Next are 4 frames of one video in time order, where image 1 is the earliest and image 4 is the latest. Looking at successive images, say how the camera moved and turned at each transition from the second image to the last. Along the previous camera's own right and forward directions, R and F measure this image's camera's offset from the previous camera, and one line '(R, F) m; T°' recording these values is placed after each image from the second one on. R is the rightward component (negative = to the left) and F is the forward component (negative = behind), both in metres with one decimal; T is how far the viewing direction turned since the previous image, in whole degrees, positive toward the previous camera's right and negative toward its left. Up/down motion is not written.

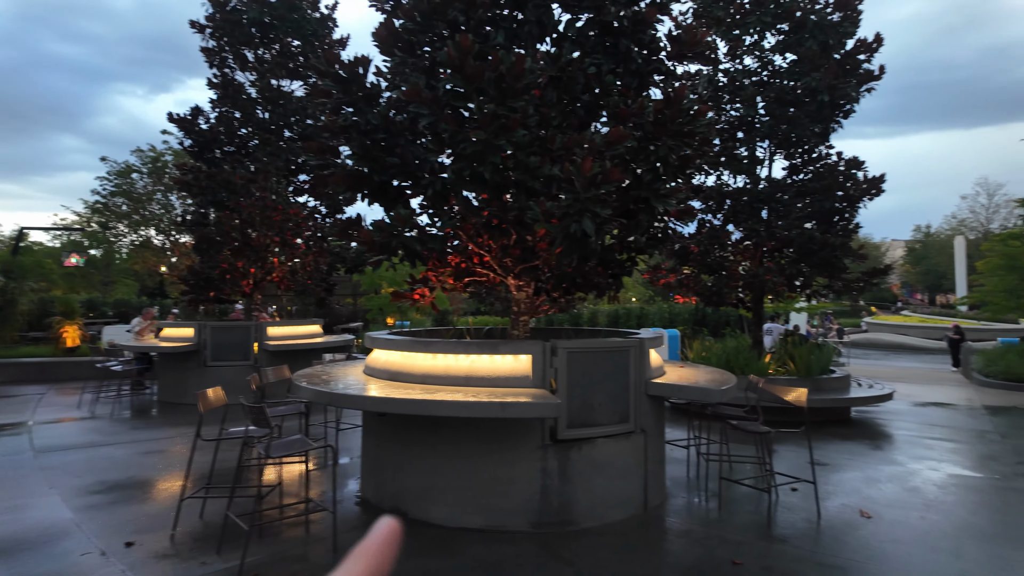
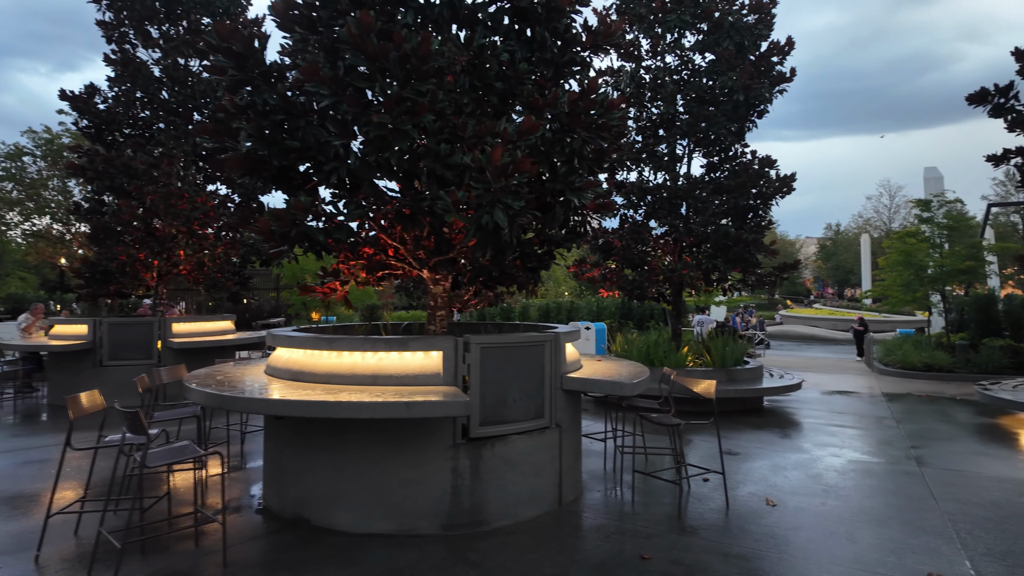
(+0.2, +0.2) m; +6°
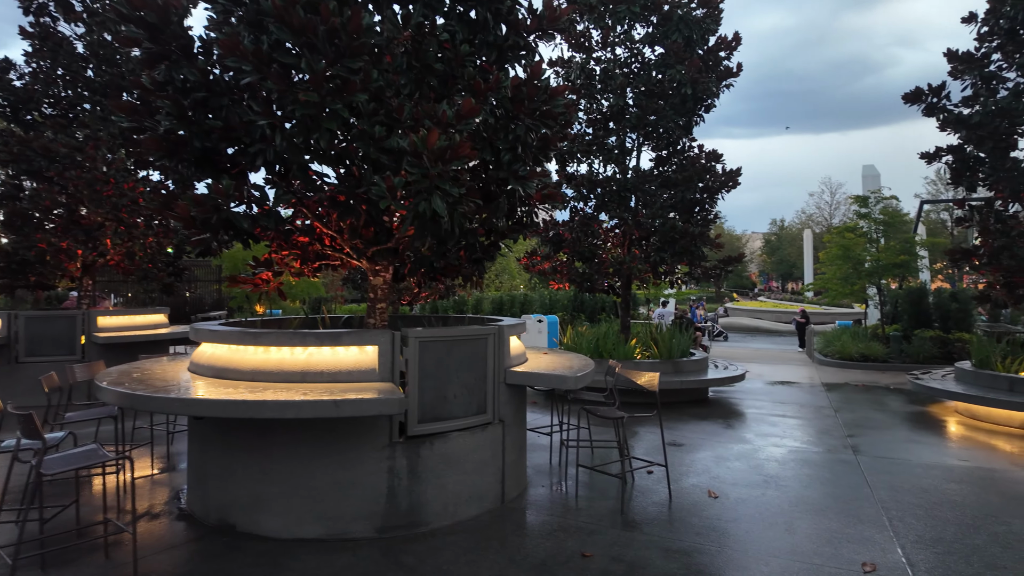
(+0.1, +0.2) m; +4°
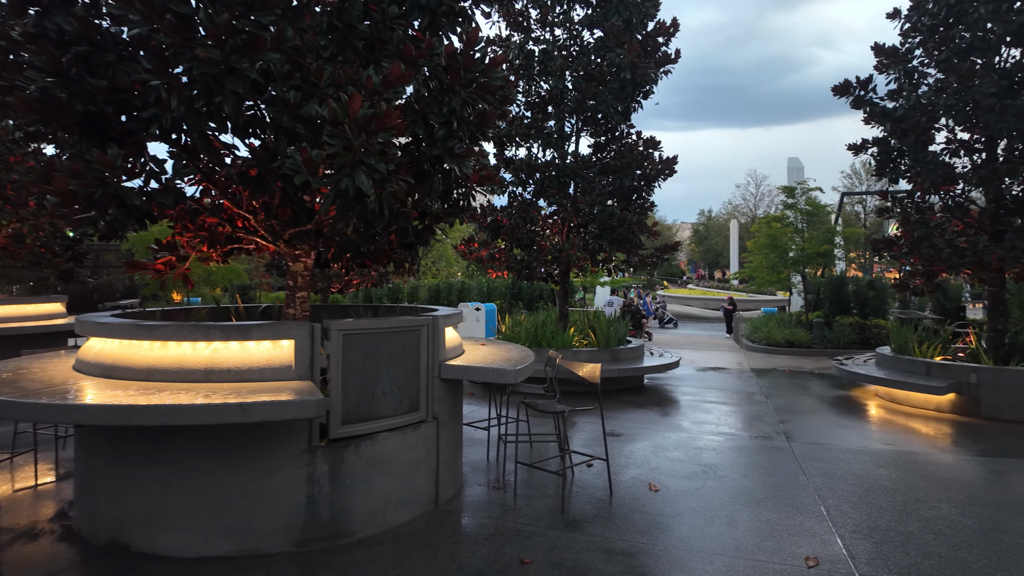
(0.0, +0.3) m; +6°
